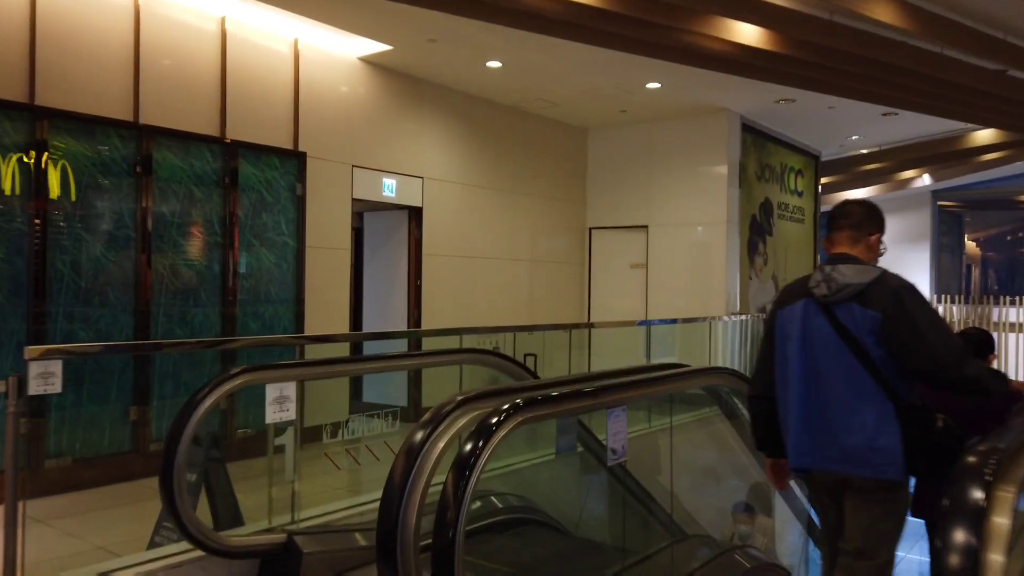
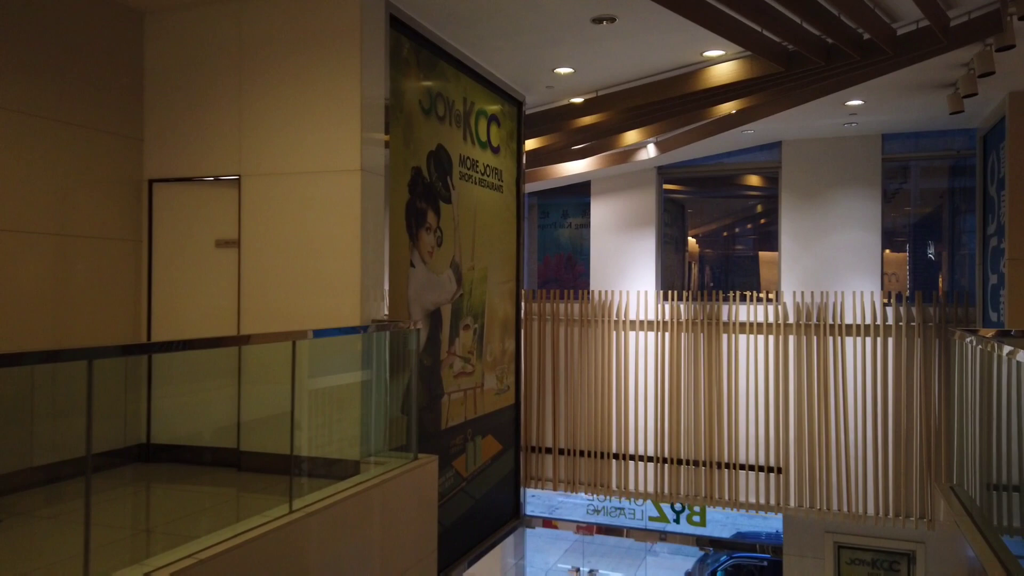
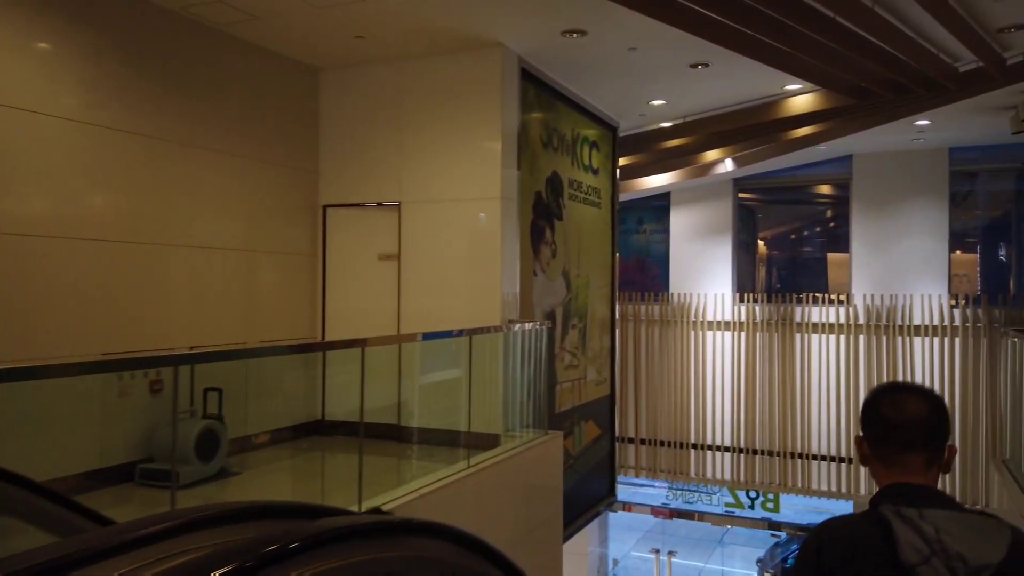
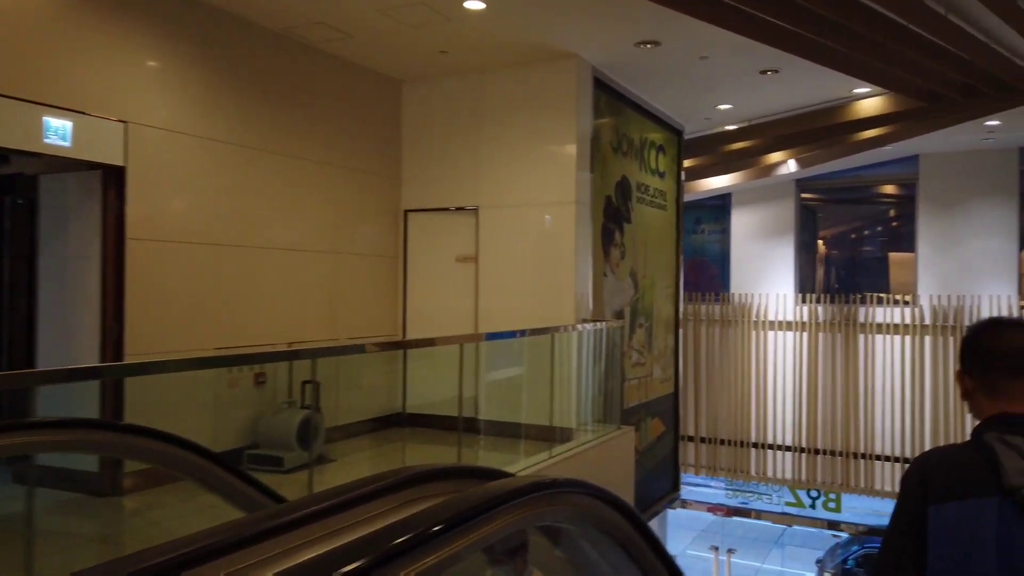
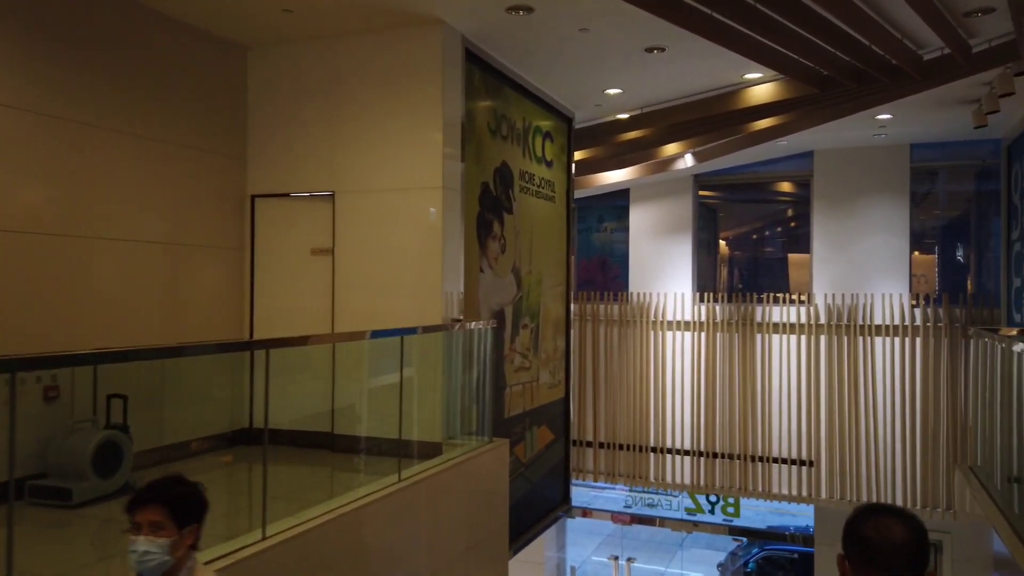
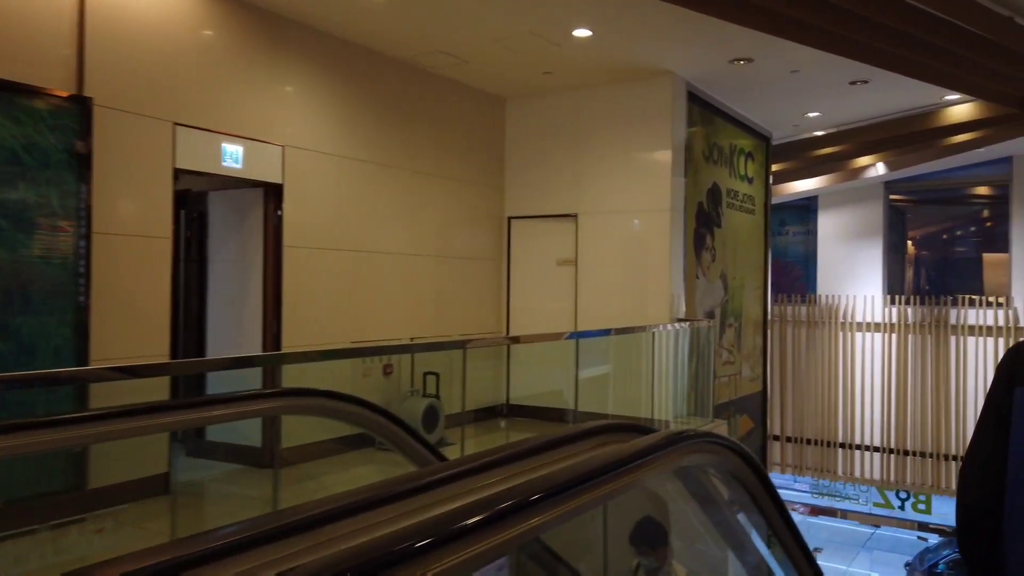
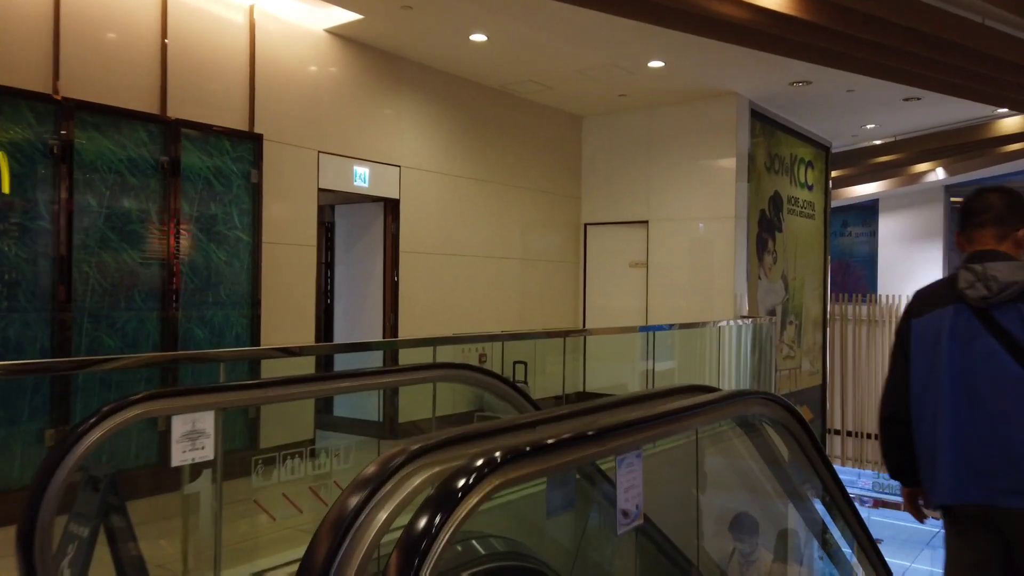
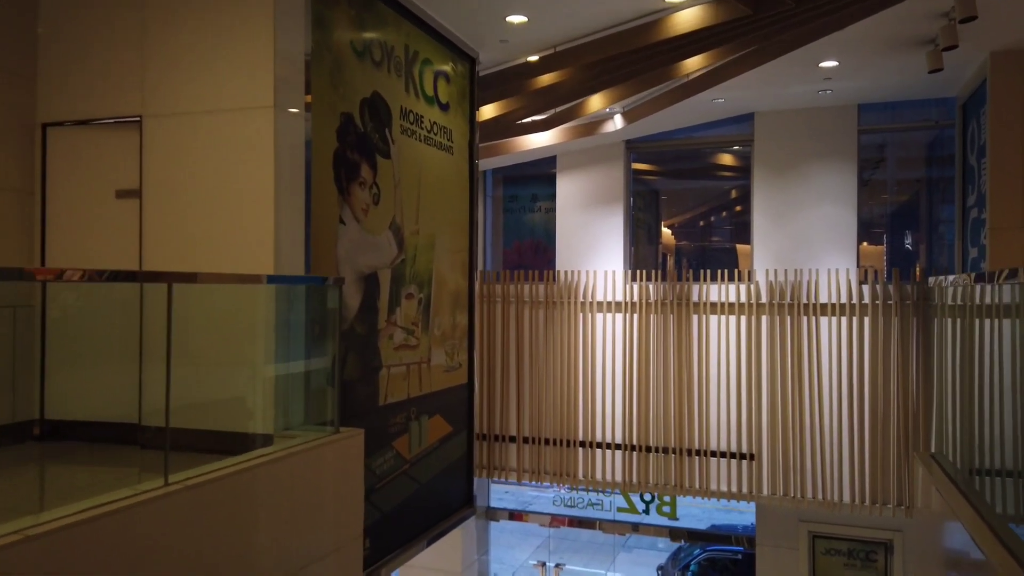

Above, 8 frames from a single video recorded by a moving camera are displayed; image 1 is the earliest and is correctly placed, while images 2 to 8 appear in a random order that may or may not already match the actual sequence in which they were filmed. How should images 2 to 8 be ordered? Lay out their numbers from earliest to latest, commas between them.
7, 6, 4, 3, 5, 2, 8
